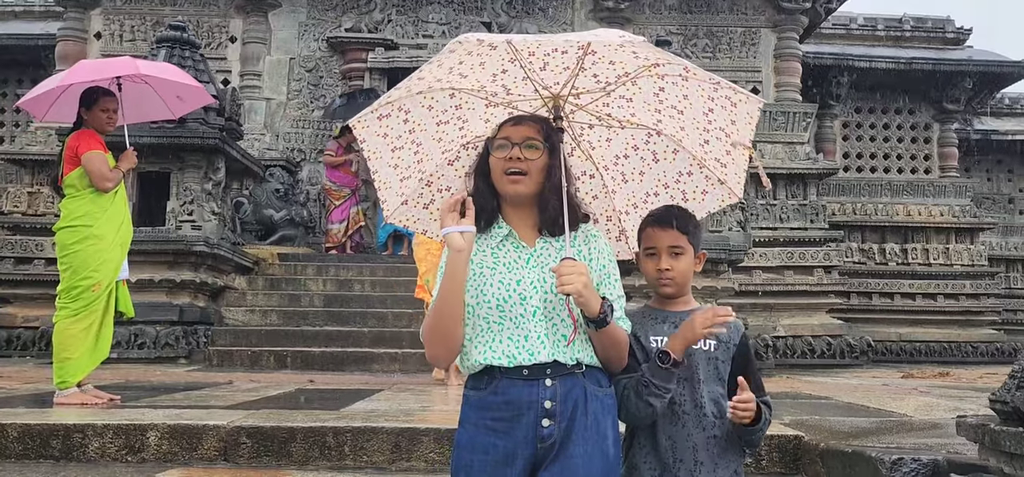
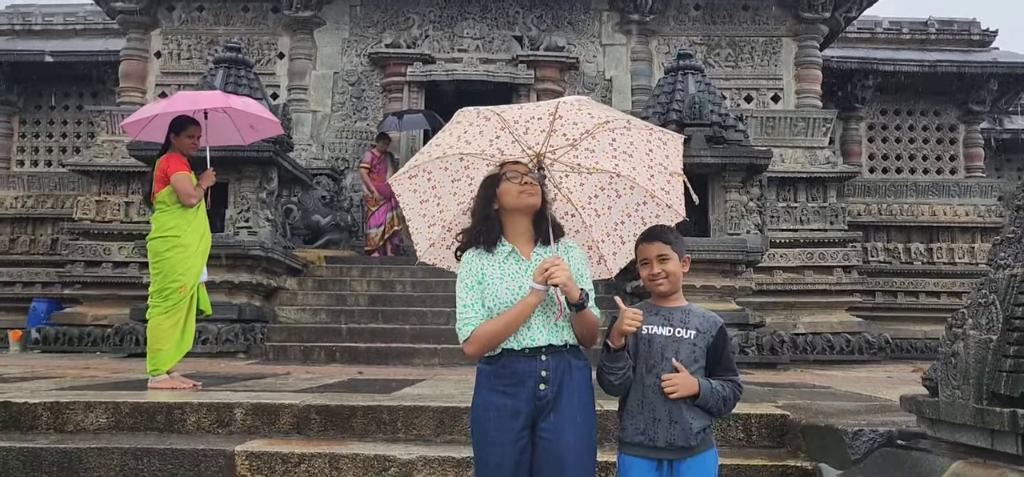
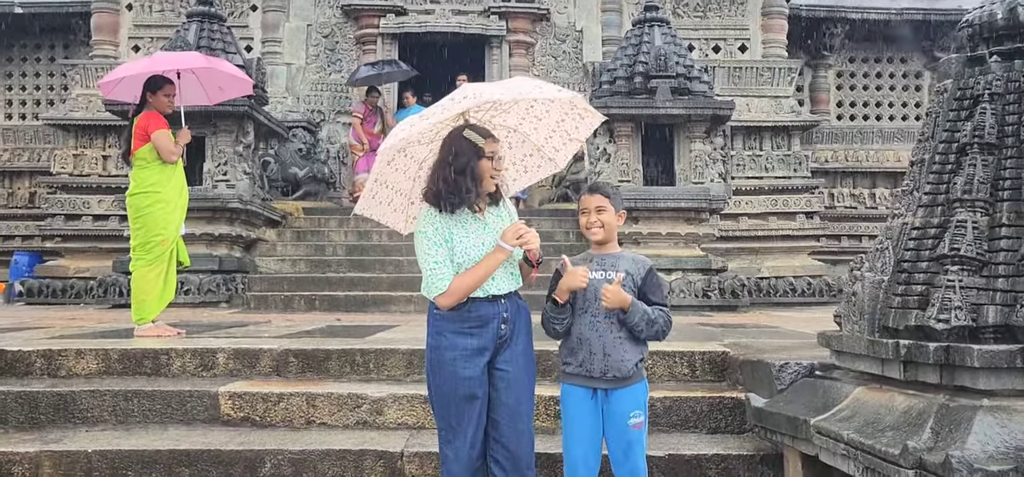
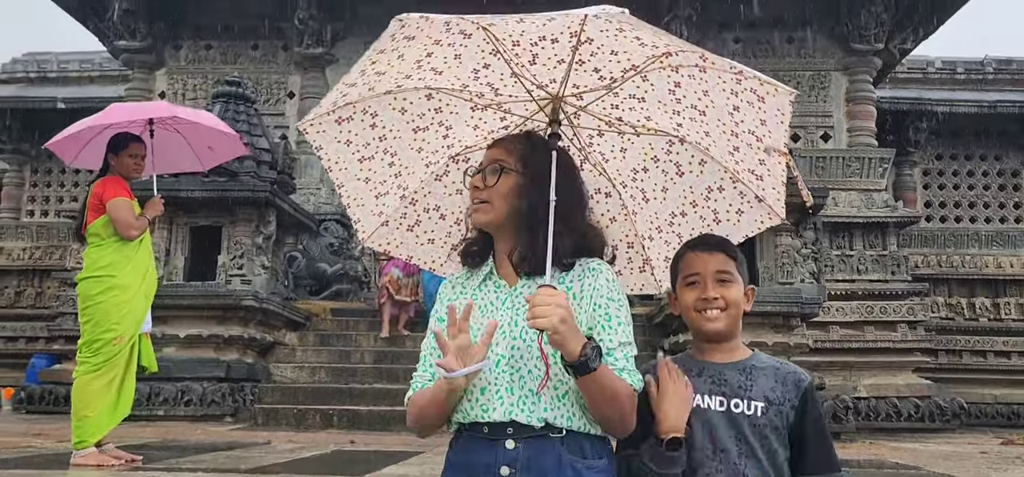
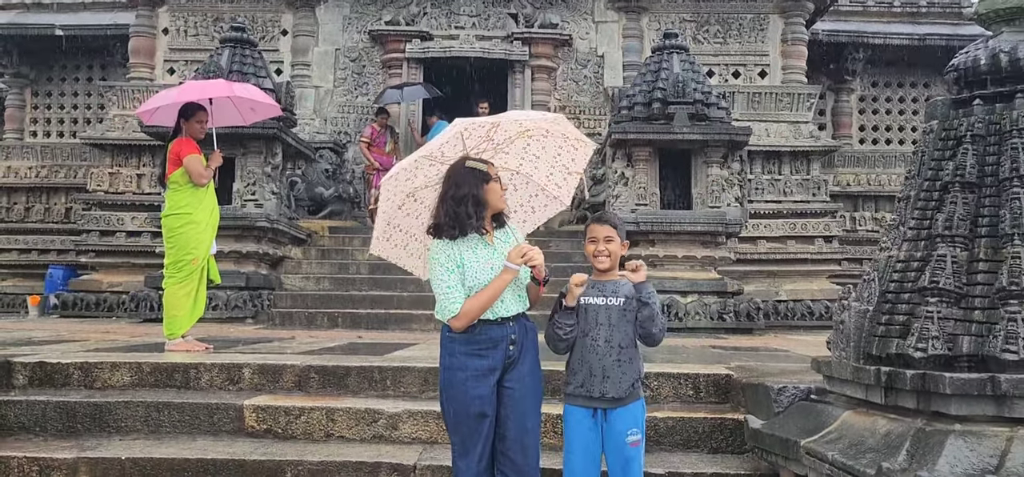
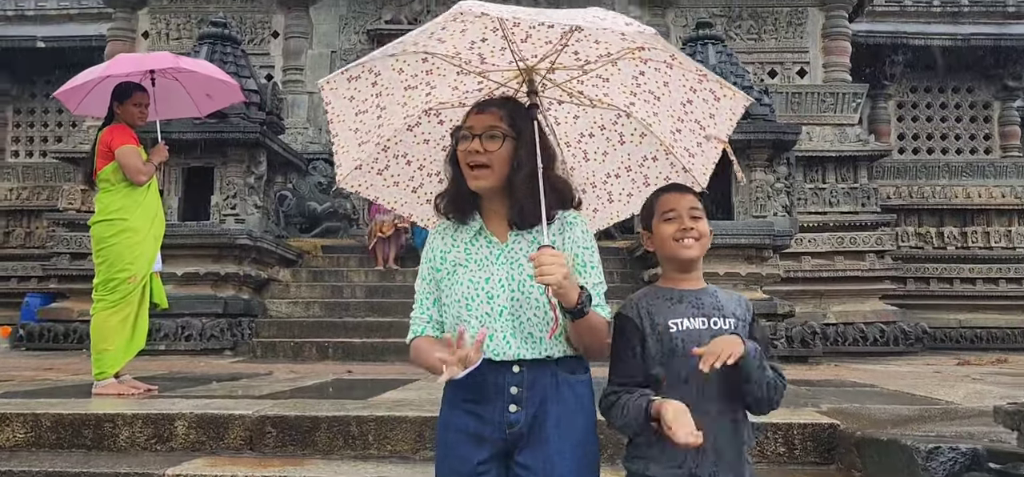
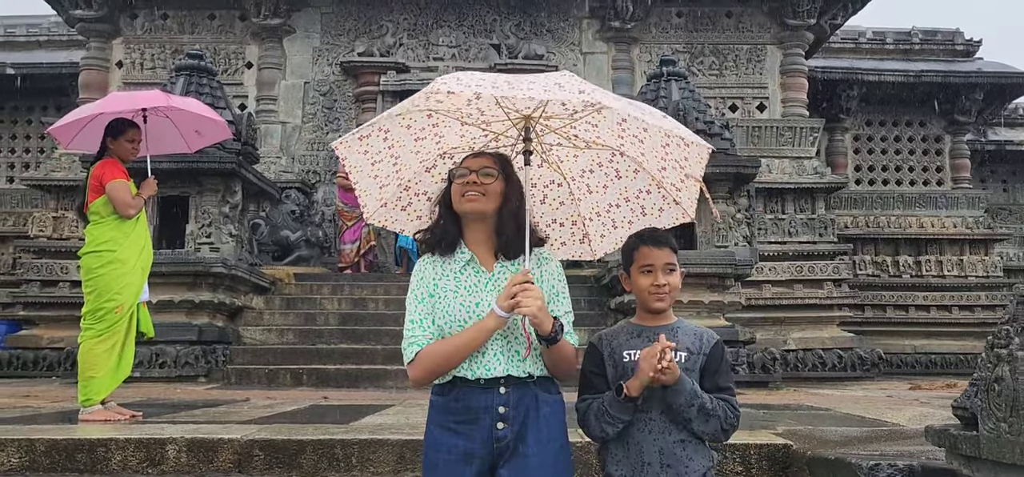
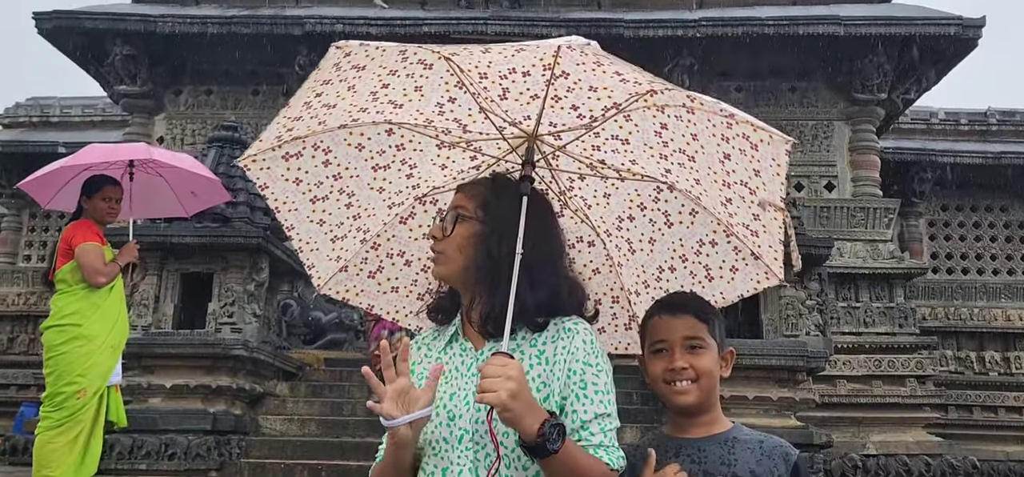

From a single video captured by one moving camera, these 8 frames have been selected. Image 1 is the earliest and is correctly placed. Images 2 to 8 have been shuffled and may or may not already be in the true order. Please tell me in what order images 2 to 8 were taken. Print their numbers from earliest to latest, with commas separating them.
7, 2, 5, 3, 6, 4, 8
